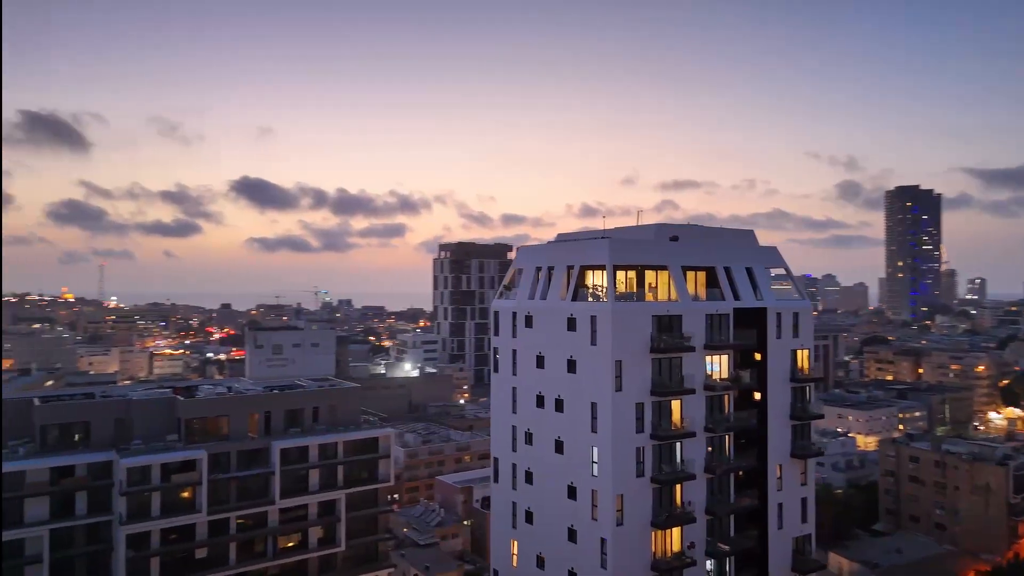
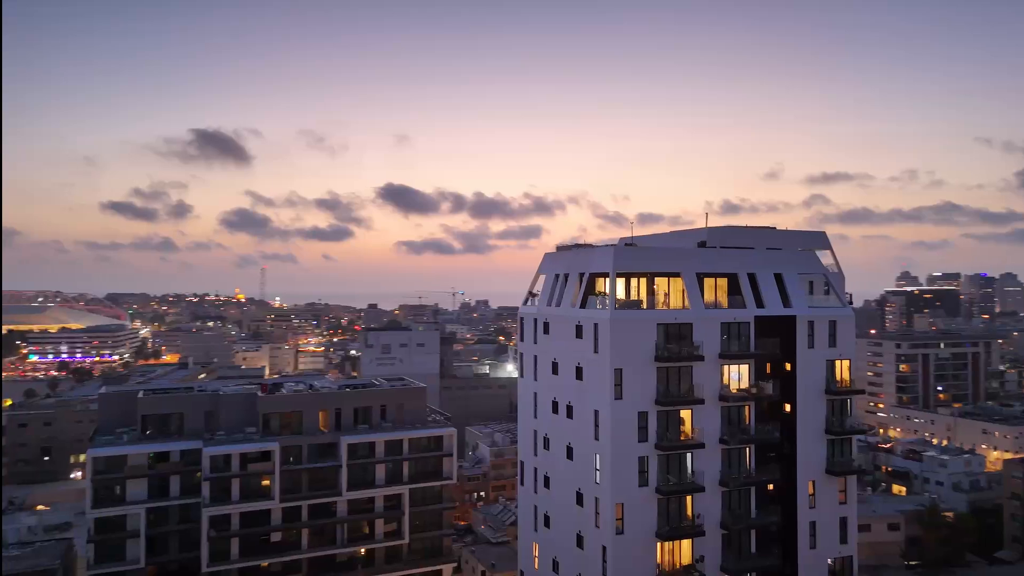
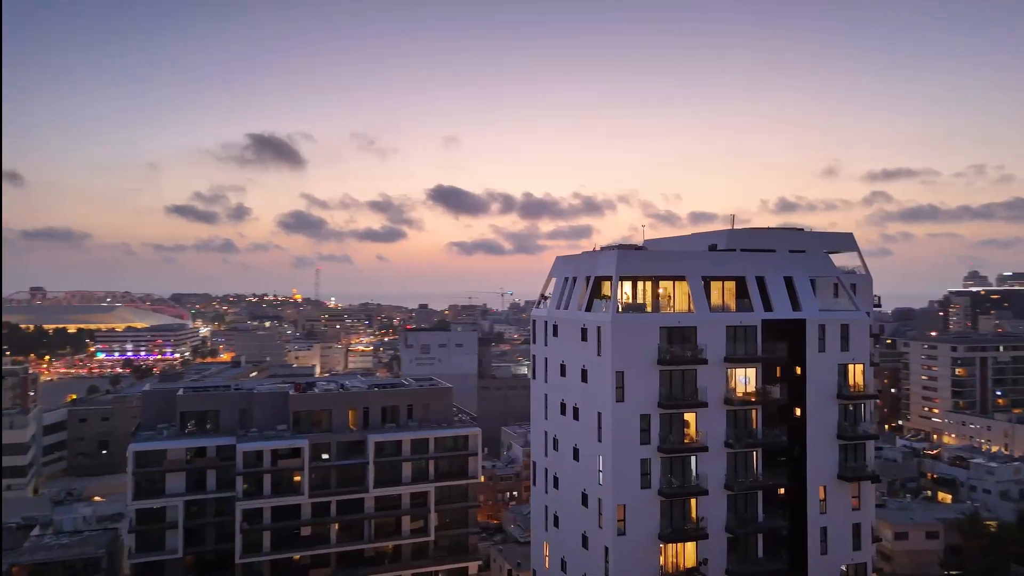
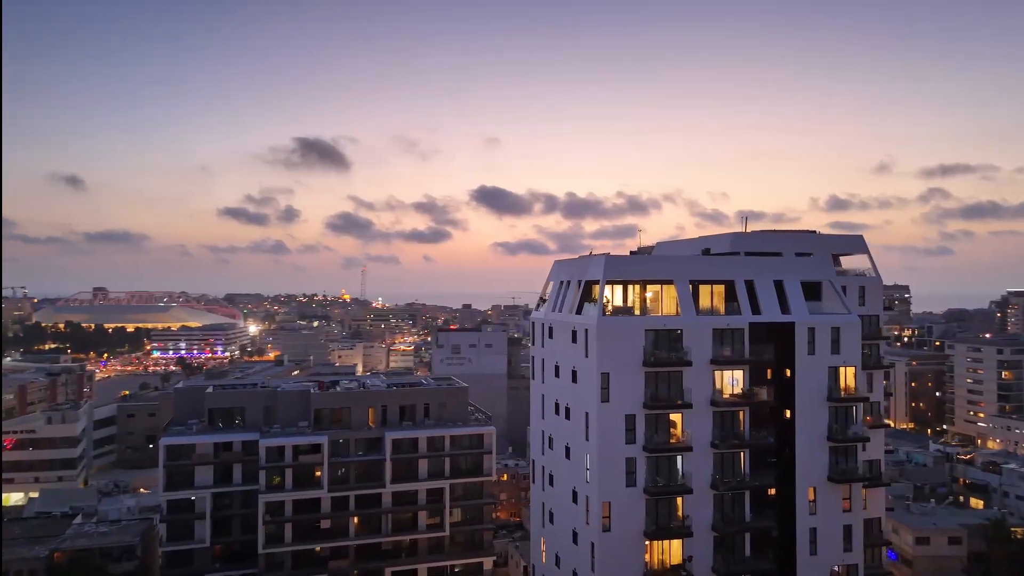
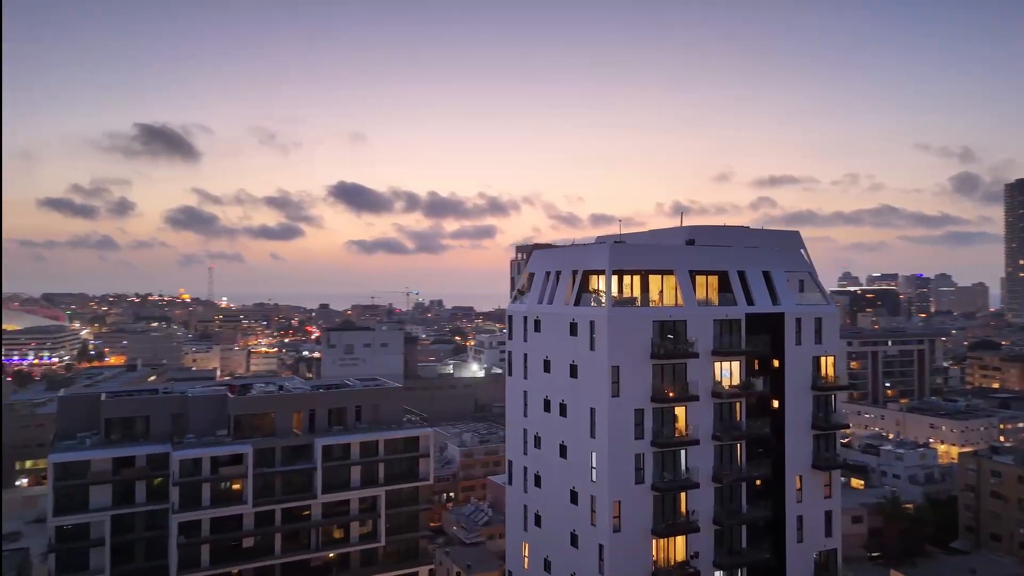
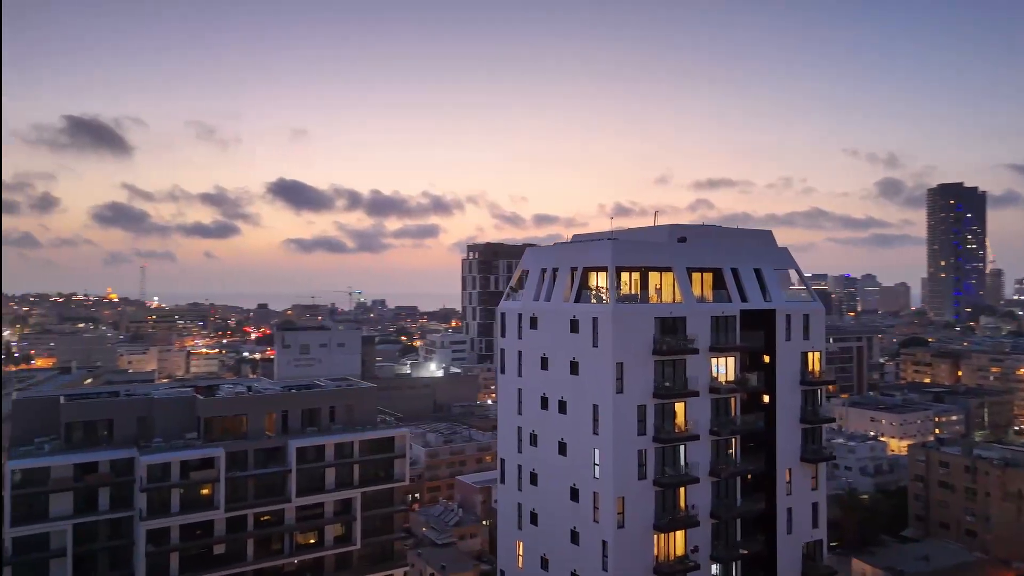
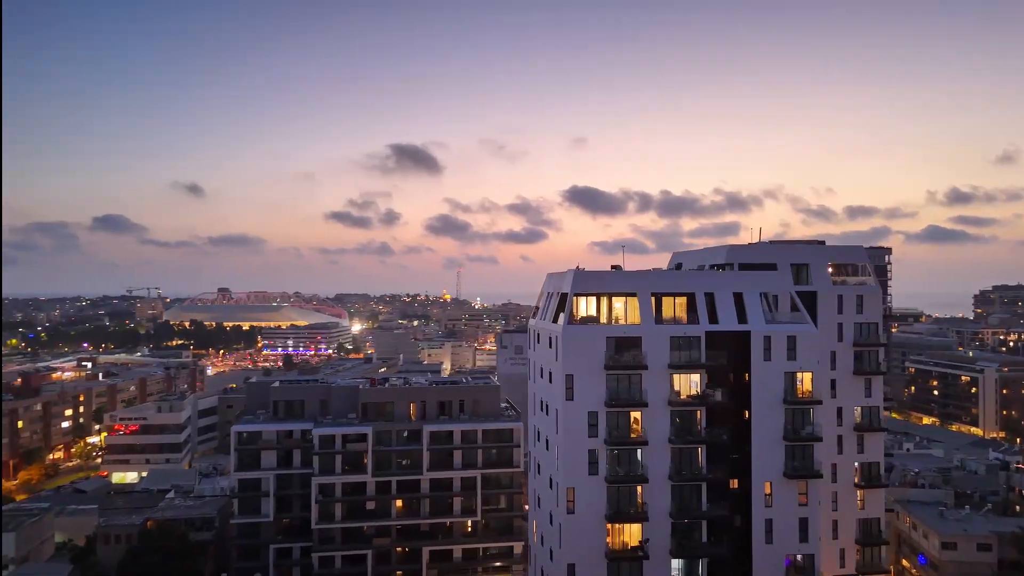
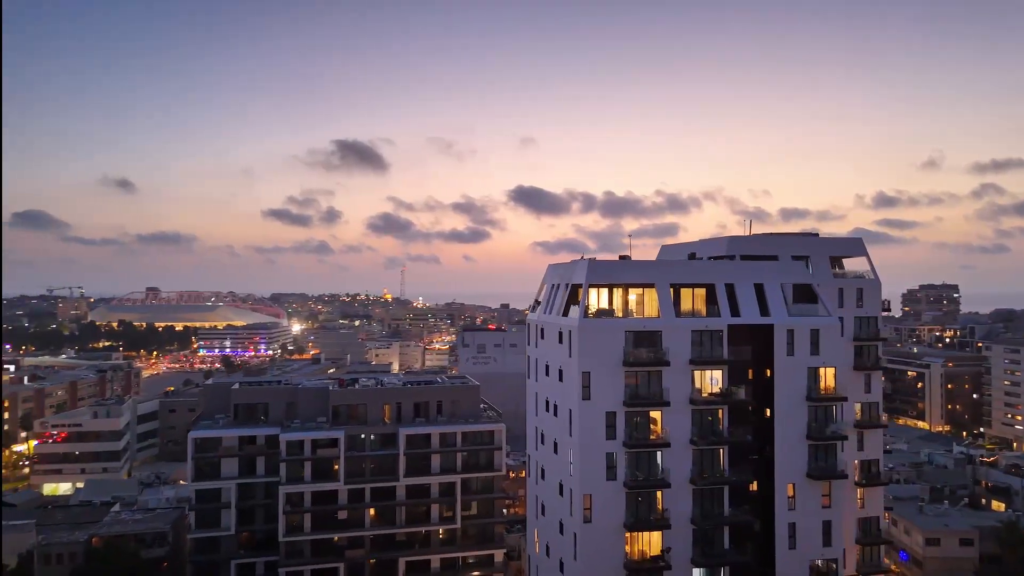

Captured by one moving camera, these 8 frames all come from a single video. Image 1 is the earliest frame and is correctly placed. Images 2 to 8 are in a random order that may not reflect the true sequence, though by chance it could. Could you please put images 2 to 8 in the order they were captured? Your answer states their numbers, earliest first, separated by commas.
6, 5, 2, 3, 4, 8, 7
